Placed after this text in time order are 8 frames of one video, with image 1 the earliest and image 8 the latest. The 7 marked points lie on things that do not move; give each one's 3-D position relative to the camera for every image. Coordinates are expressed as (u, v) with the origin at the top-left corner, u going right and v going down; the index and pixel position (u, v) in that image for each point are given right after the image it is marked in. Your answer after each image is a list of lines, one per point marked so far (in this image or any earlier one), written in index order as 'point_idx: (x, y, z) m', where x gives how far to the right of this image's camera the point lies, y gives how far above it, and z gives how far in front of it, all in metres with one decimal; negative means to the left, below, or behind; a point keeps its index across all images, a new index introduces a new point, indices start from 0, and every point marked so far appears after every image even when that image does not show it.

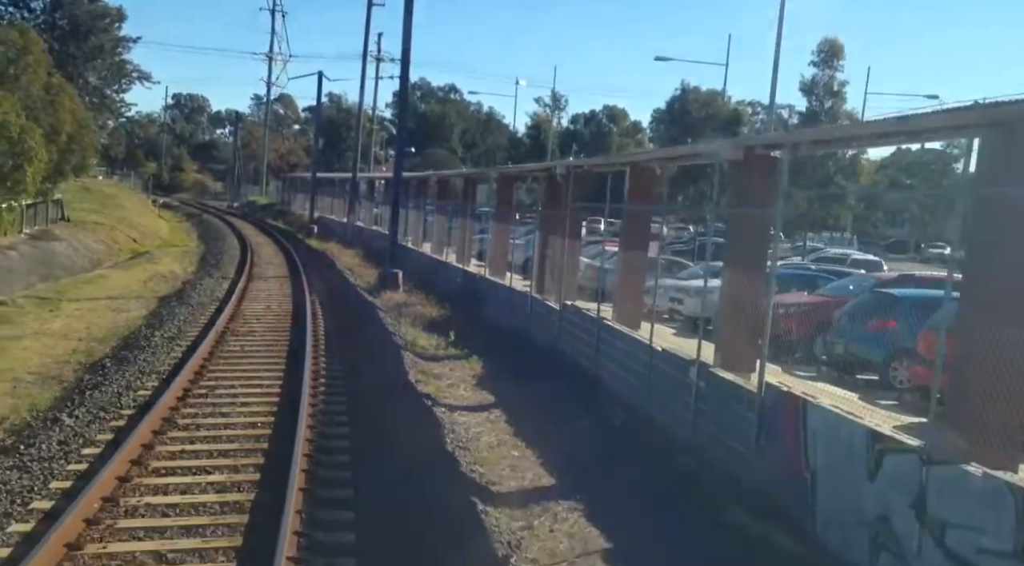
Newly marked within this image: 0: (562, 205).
0: (+0.9, +1.3, +18.0) m
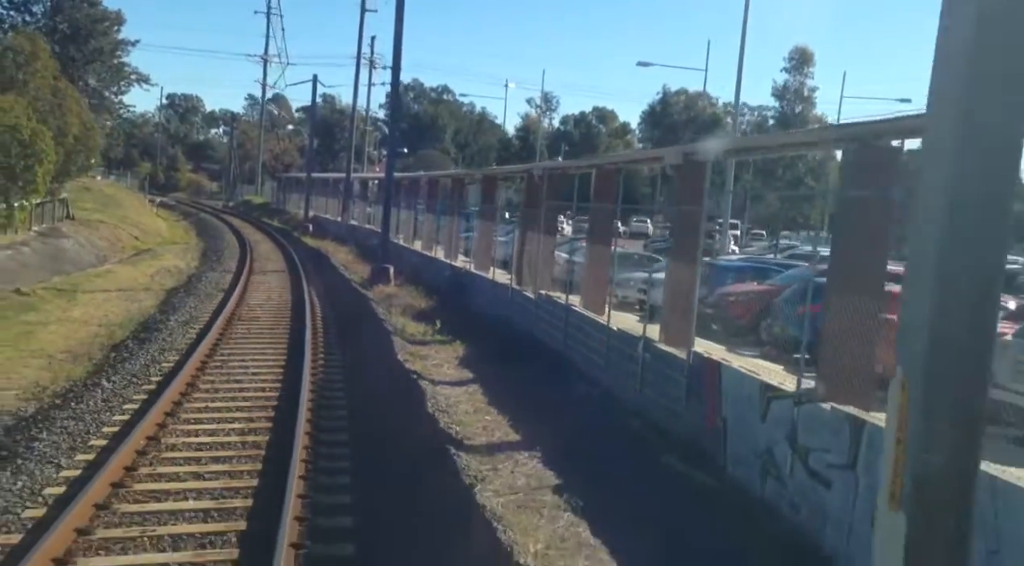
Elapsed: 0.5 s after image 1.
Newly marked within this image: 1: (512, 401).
0: (+0.5, +1.5, +19.9) m
1: (0.0, -1.5, +14.2) m
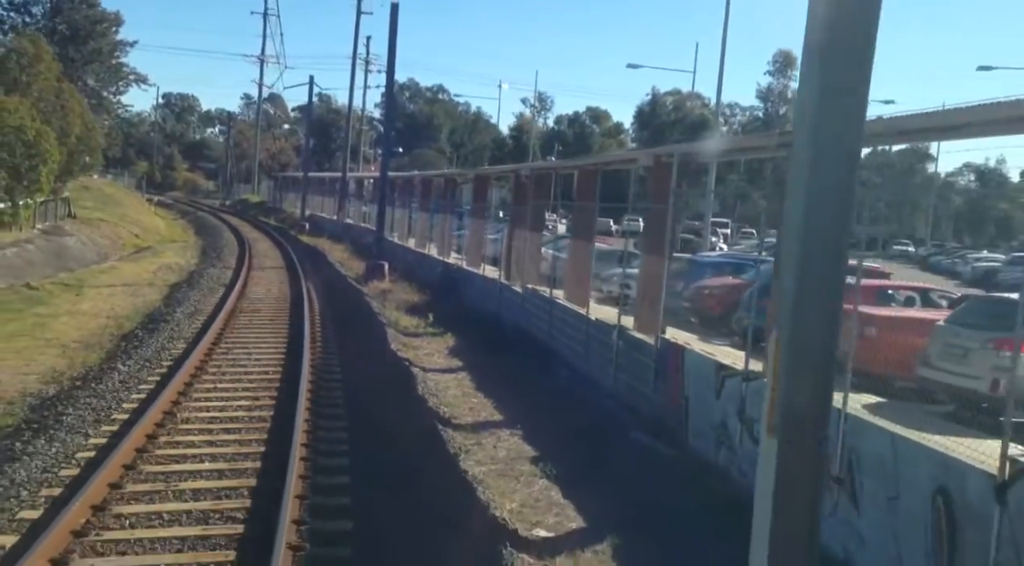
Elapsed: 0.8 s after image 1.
0: (+0.3, +1.6, +20.9) m
1: (-0.2, -1.4, +15.2) m
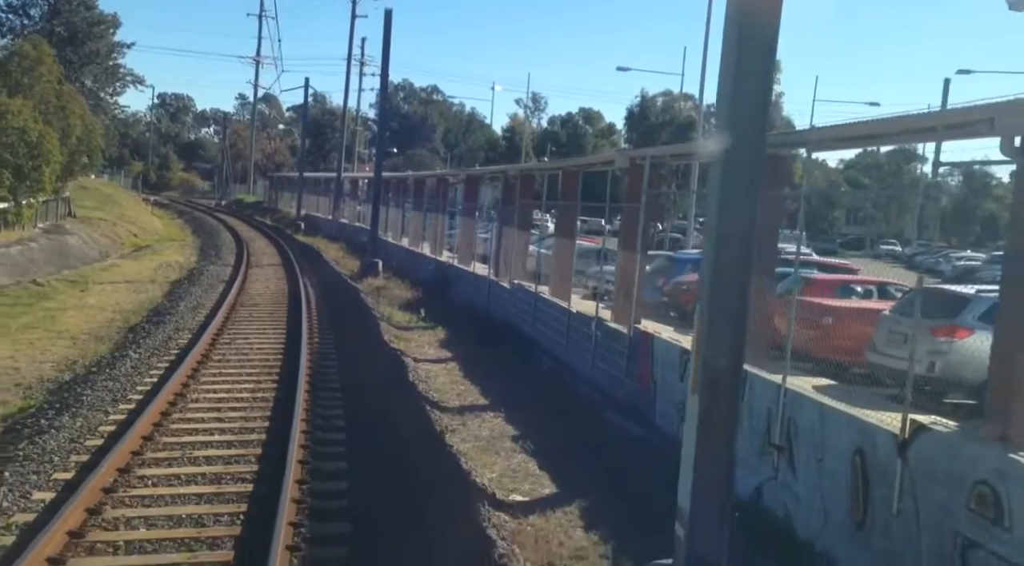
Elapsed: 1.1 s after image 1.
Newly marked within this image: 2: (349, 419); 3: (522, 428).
0: (0.0, +1.7, +21.9) m
1: (-0.4, -1.4, +16.2) m
2: (-1.8, -1.4, +12.0) m
3: (+0.1, -1.6, +12.2) m
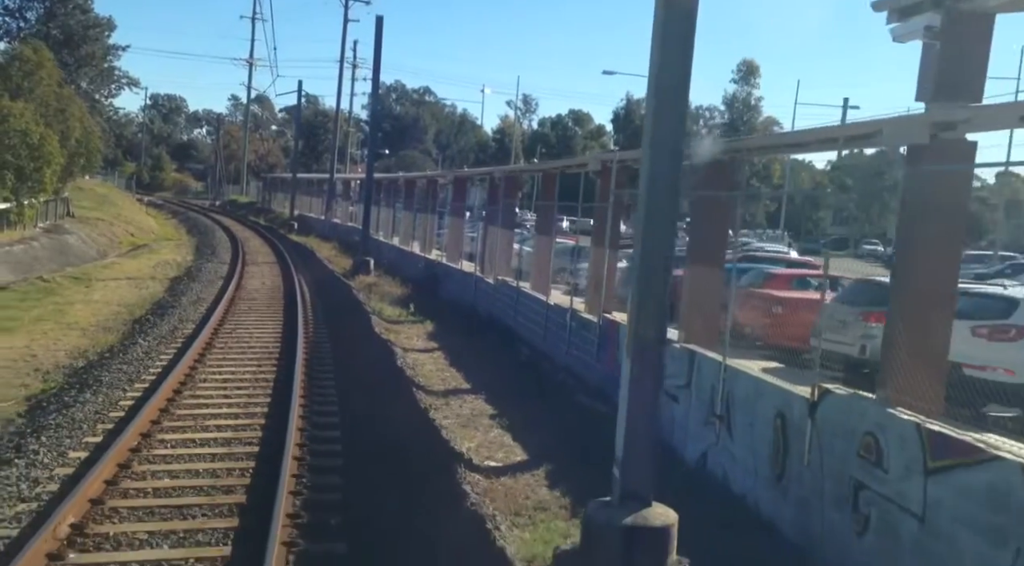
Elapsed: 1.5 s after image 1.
0: (-0.3, +1.7, +23.1) m
1: (-0.7, -1.3, +17.4) m
2: (-2.1, -1.3, +13.2) m
3: (-0.1, -1.6, +13.4) m
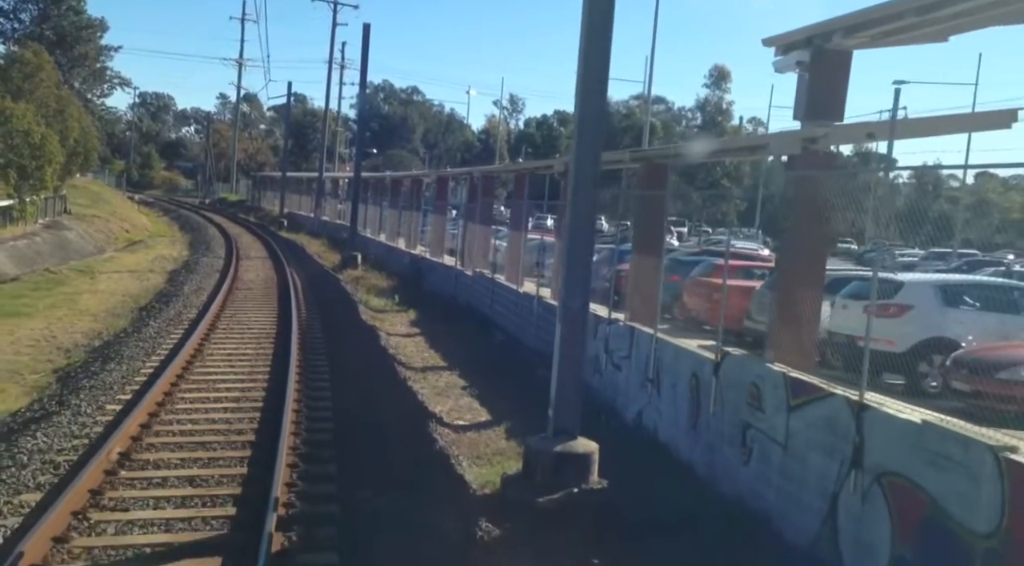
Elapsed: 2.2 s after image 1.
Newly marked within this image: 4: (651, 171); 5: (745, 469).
0: (-0.8, +1.9, +24.9) m
1: (-1.2, -1.1, +19.2) m
2: (-2.5, -1.2, +15.0) m
3: (-0.6, -1.4, +15.2) m
4: (+1.6, +1.3, +12.7) m
5: (+1.9, -1.6, +9.0) m
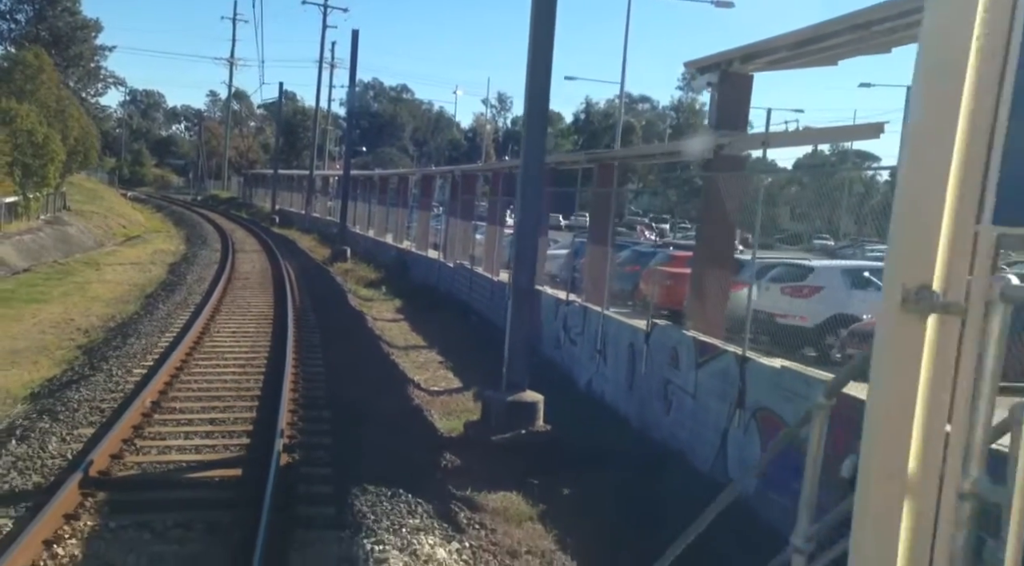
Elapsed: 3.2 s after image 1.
0: (-1.4, +2.1, +26.8) m
1: (-1.7, -0.9, +21.1) m
2: (-3.0, -1.0, +16.9) m
3: (-1.0, -1.2, +17.1) m
4: (+1.2, +1.5, +14.6) m
5: (+1.6, -1.4, +11.0) m
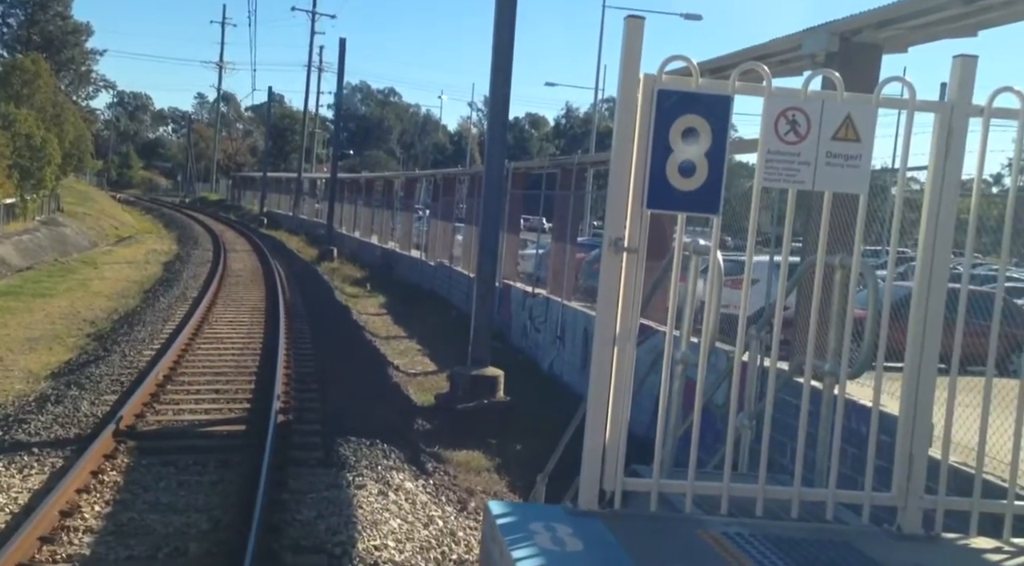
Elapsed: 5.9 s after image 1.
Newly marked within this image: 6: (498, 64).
0: (-1.9, +2.2, +28.4) m
1: (-2.2, -0.8, +22.7) m
2: (-3.4, -0.9, +18.5) m
3: (-1.5, -1.1, +18.7) m
4: (+0.8, +1.6, +16.2) m
5: (+1.2, -1.3, +12.6) m
6: (-0.2, +2.4, +11.9) m
